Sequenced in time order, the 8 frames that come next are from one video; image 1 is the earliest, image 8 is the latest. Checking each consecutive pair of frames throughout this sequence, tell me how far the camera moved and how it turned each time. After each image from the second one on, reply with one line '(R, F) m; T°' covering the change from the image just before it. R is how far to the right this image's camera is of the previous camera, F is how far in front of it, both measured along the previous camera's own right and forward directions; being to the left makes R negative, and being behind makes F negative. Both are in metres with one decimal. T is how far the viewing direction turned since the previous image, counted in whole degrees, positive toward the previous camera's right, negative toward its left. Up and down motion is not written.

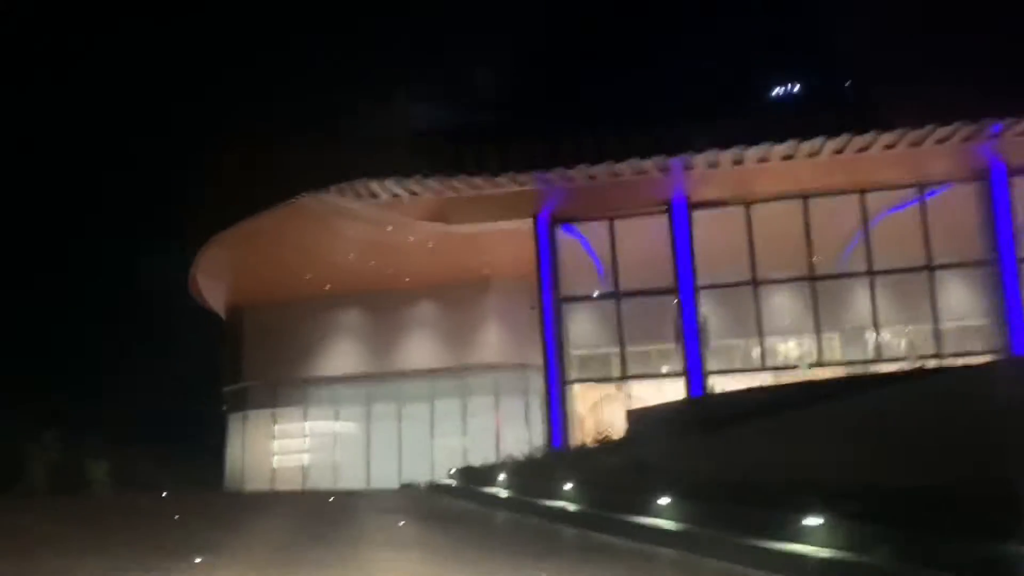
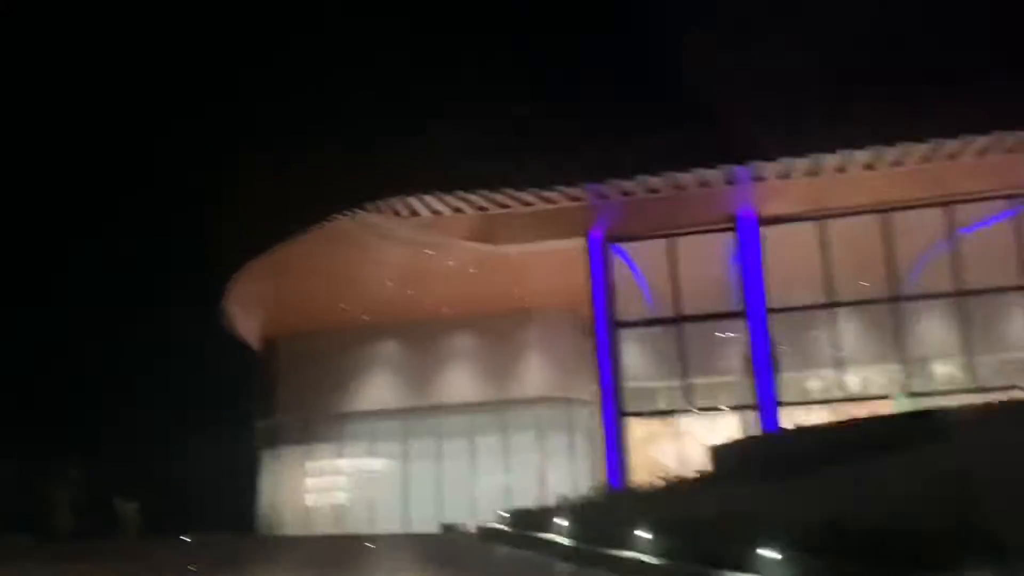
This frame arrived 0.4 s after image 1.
(-0.2, +1.1) m; -2°
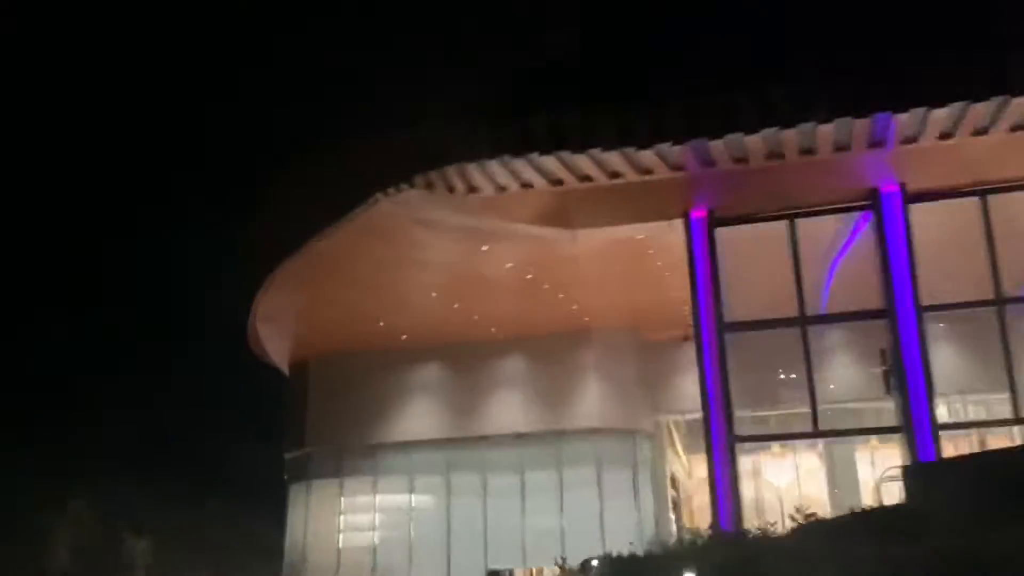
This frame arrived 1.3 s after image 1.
(-0.5, +2.4) m; -2°
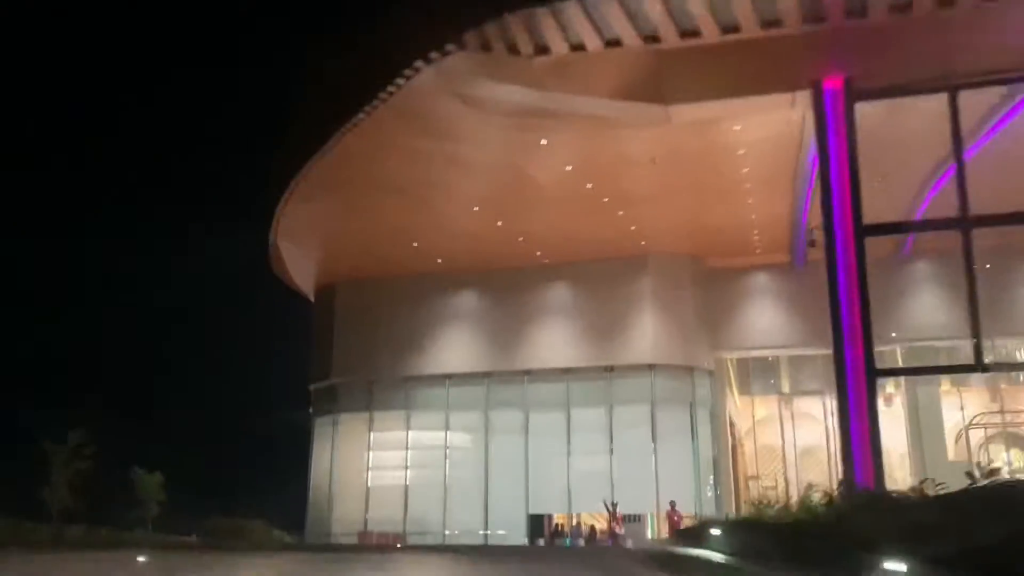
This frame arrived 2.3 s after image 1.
(-0.4, +2.1) m; -2°
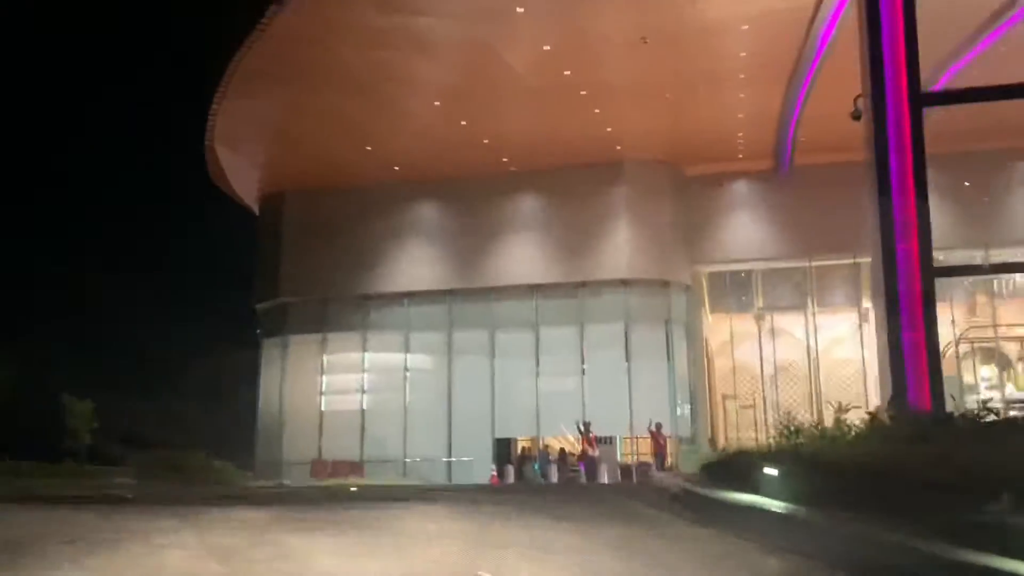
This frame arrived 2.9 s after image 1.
(-0.2, +1.5) m; +3°
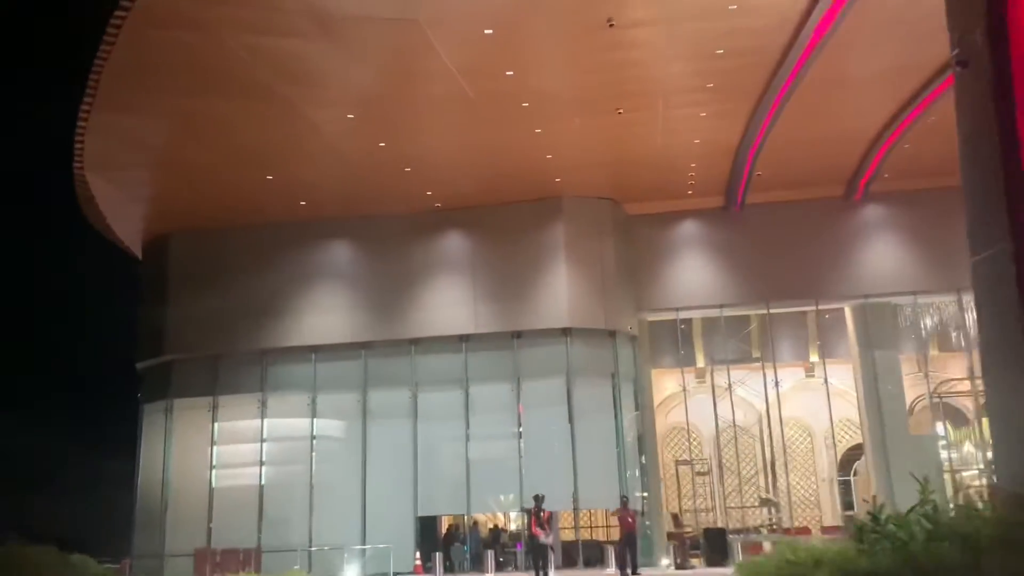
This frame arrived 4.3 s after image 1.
(-0.2, +2.3) m; +5°
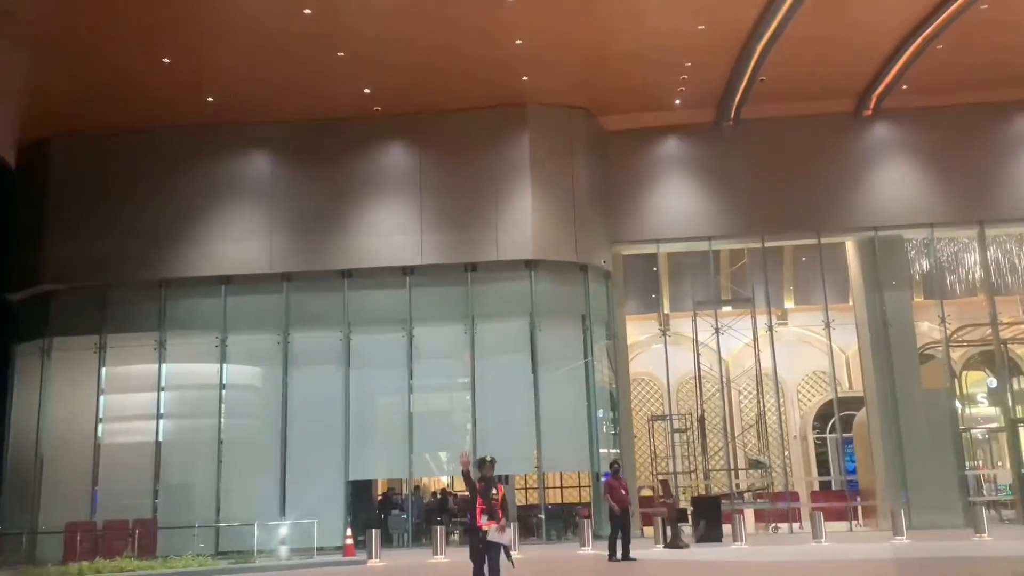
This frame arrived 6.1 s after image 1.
(-0.3, +2.5) m; +4°
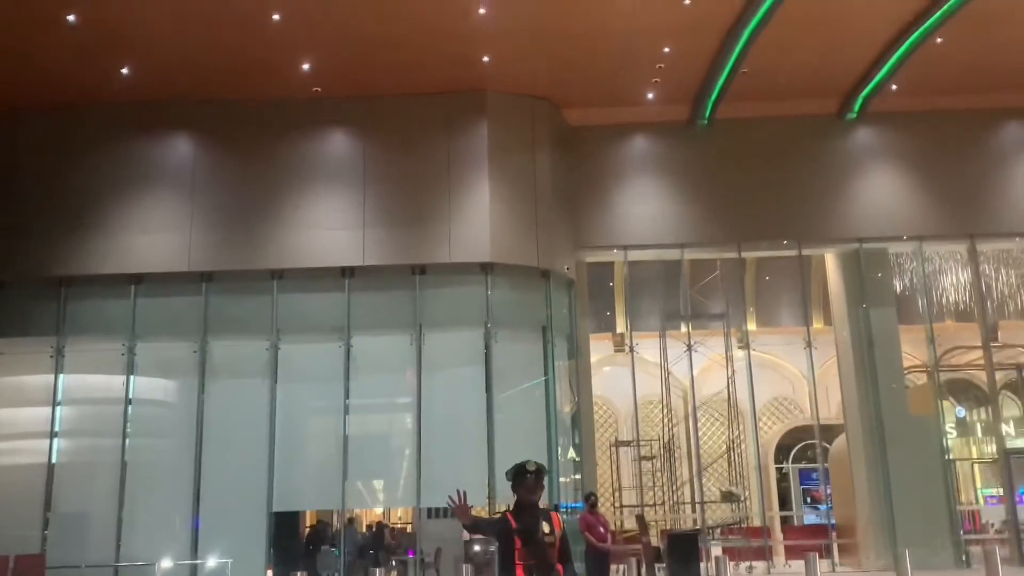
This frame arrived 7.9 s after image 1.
(-0.2, +1.4) m; +4°
